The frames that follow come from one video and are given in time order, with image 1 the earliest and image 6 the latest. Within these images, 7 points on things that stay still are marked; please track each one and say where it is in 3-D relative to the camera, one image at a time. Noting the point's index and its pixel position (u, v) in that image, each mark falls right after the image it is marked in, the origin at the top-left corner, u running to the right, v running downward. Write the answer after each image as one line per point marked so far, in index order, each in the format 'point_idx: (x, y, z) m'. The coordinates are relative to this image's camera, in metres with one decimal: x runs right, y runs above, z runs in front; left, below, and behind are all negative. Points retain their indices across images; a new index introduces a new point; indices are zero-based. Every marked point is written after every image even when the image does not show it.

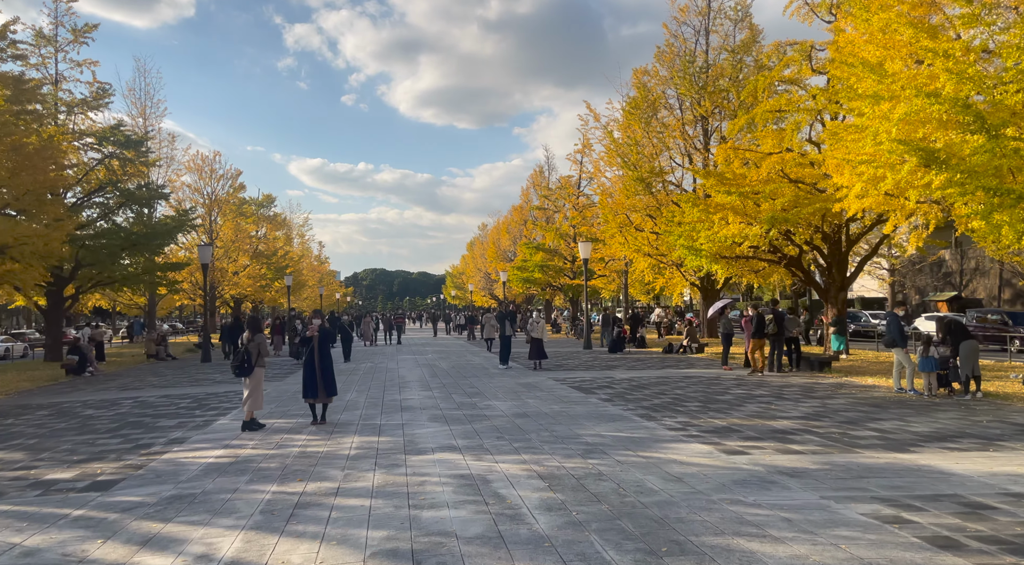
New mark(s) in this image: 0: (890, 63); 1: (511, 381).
0: (+6.4, +3.7, +12.9) m
1: (0.0, -1.9, +14.6) m
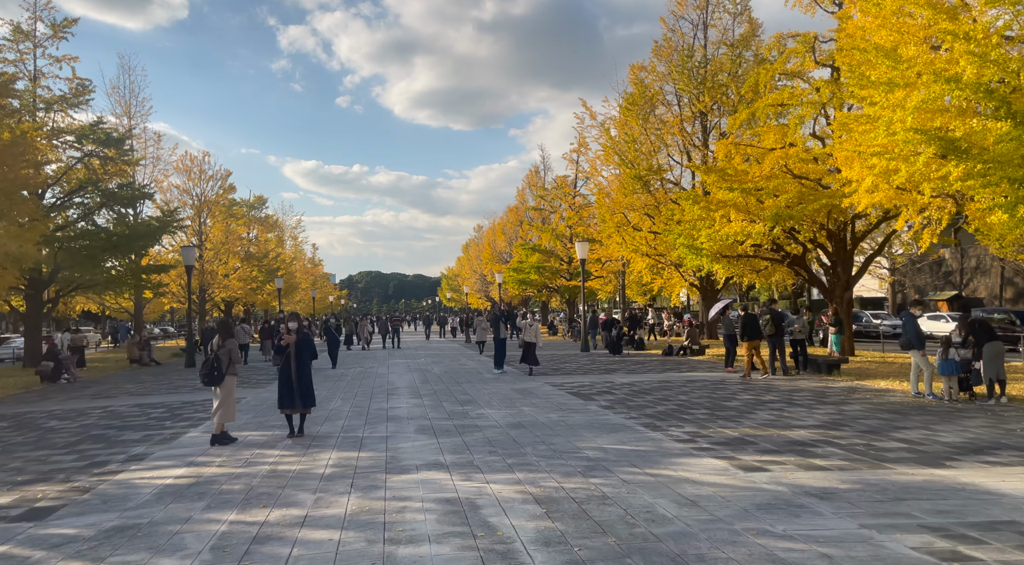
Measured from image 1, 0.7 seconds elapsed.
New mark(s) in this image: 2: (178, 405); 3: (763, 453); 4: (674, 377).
0: (+6.3, +3.8, +12.2) m
1: (-0.1, -1.9, +13.8) m
2: (-5.6, -2.1, +12.8) m
3: (+2.4, -1.6, +7.2) m
4: (+3.3, -1.9, +15.4) m
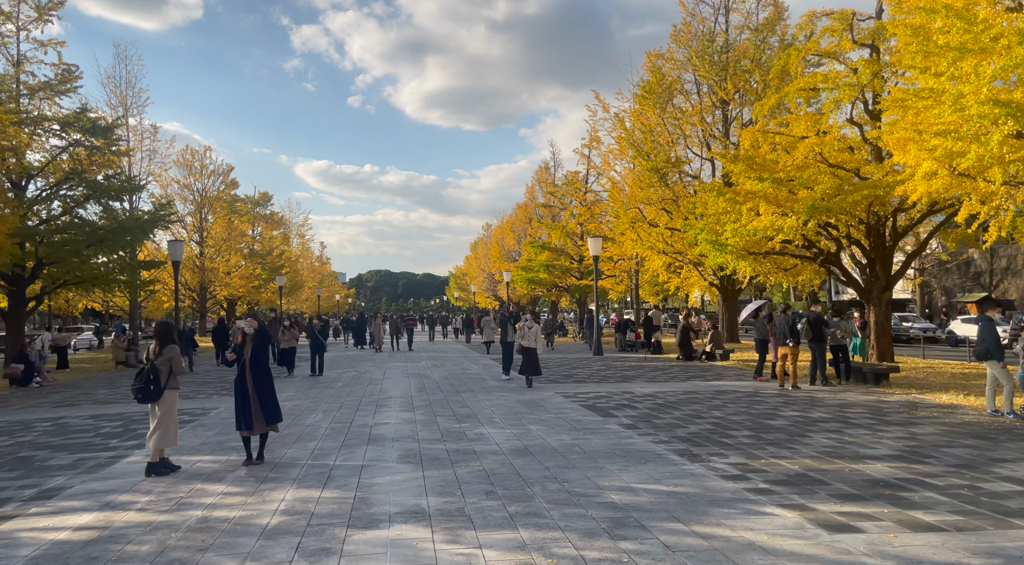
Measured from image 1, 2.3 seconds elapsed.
0: (+6.4, +3.8, +10.5) m
1: (0.0, -1.9, +12.2) m
2: (-5.5, -2.0, +11.3) m
3: (+2.4, -1.6, +5.6) m
4: (+3.4, -1.9, +13.8) m
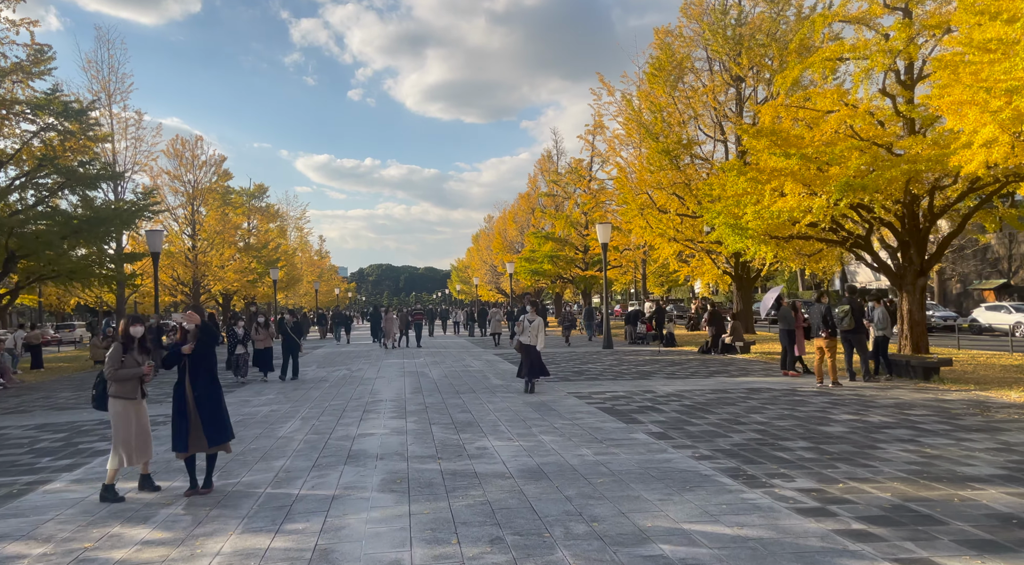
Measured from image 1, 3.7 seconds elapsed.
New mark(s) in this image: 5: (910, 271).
0: (+6.4, +4.0, +8.9) m
1: (+0.1, -1.7, +10.7) m
2: (-5.4, -1.9, +9.8) m
3: (+2.5, -1.4, +4.1) m
4: (+3.5, -1.6, +12.3) m
5: (+9.2, +0.3, +17.6) m
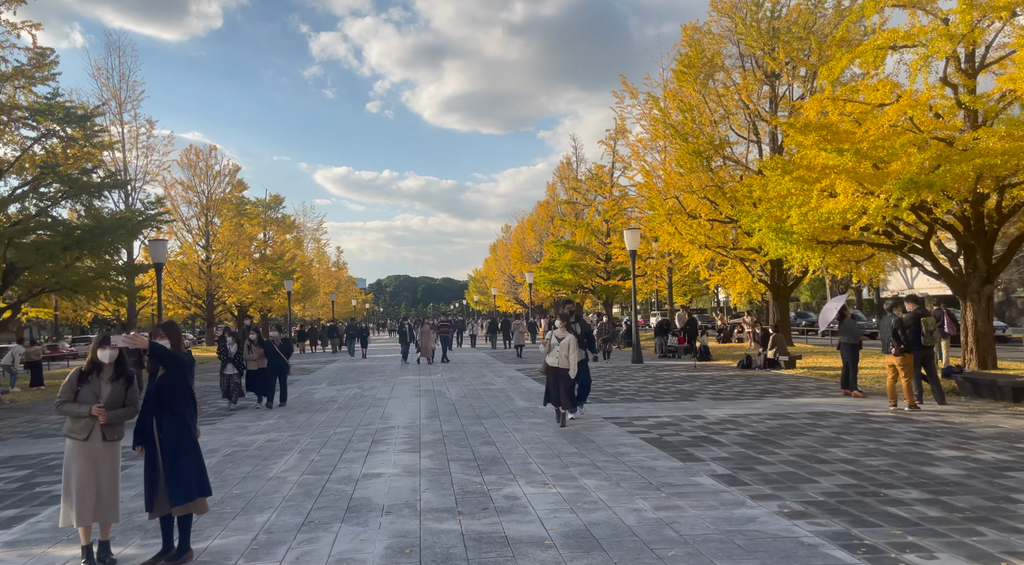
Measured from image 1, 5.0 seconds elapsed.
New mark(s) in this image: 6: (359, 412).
0: (+6.7, +3.9, +7.5) m
1: (+0.5, -1.8, +9.3) m
2: (-5.1, -2.0, +8.6) m
3: (+2.7, -1.5, +2.6) m
4: (+3.9, -1.8, +10.8) m
5: (+9.7, +0.1, +16.0) m
6: (-2.4, -2.0, +11.7) m
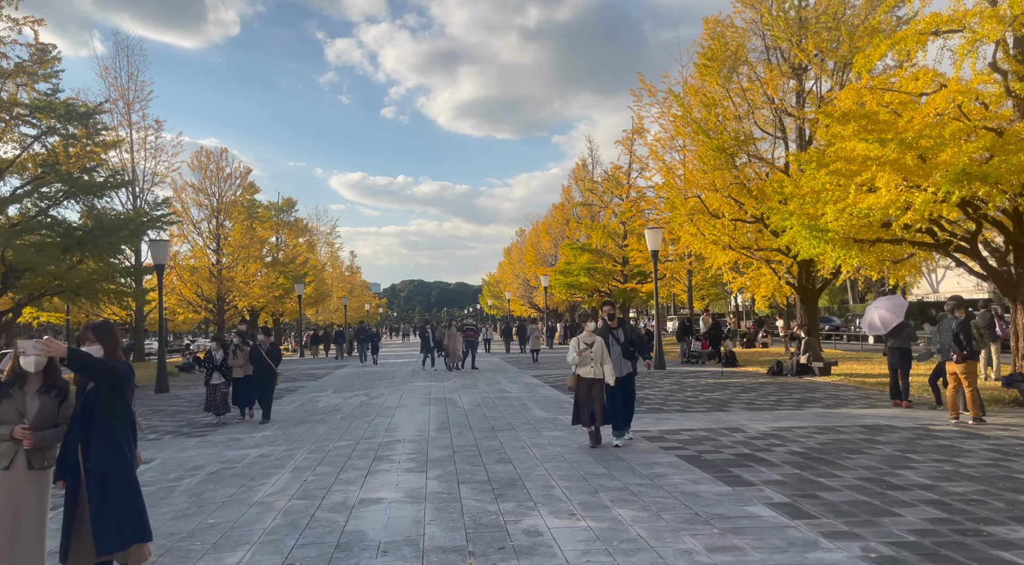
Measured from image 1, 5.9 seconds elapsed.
0: (+6.9, +4.0, +6.4) m
1: (+0.7, -1.8, +8.3) m
2: (-4.9, -2.0, +7.7) m
3: (+2.8, -1.4, +1.6) m
4: (+4.1, -1.8, +9.7) m
5: (+10.0, +0.1, +14.8) m
6: (-2.1, -2.0, +10.7) m
